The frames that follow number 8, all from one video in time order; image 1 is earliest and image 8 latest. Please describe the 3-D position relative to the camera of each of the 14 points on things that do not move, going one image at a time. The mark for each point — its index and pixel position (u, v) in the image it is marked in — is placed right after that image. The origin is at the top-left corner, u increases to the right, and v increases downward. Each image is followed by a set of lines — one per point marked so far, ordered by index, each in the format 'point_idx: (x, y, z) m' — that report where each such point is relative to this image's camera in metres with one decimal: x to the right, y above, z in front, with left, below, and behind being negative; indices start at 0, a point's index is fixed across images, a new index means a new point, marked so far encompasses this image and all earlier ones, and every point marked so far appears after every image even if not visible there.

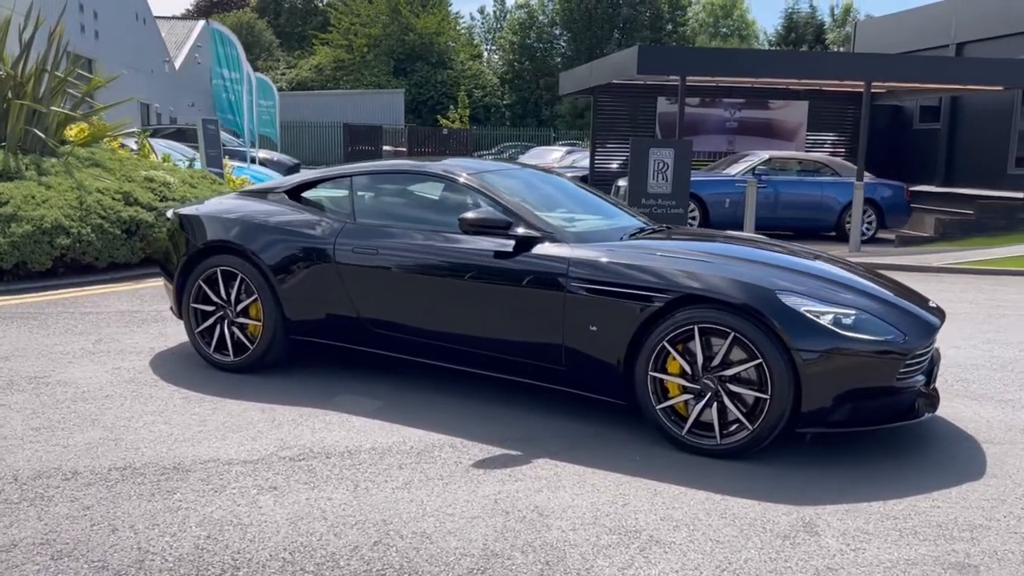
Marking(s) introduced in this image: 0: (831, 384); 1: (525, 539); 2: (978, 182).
0: (+1.6, -0.5, +4.3) m
1: (+0.1, -1.0, +3.5) m
2: (+10.6, +2.4, +19.9) m
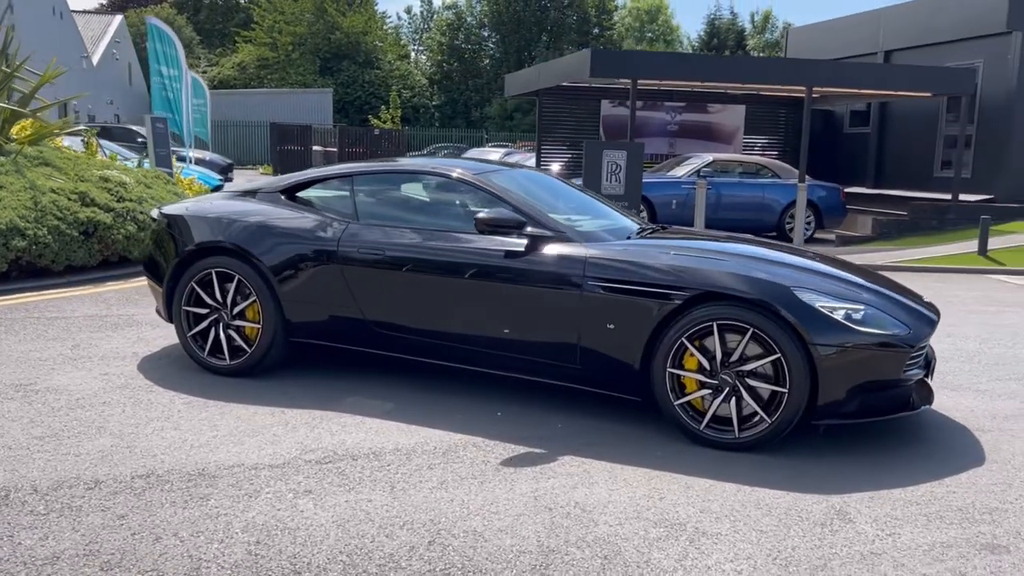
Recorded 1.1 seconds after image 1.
0: (+1.7, -0.5, +4.5) m
1: (+0.3, -1.0, +3.6) m
2: (+9.4, +2.5, +20.8) m
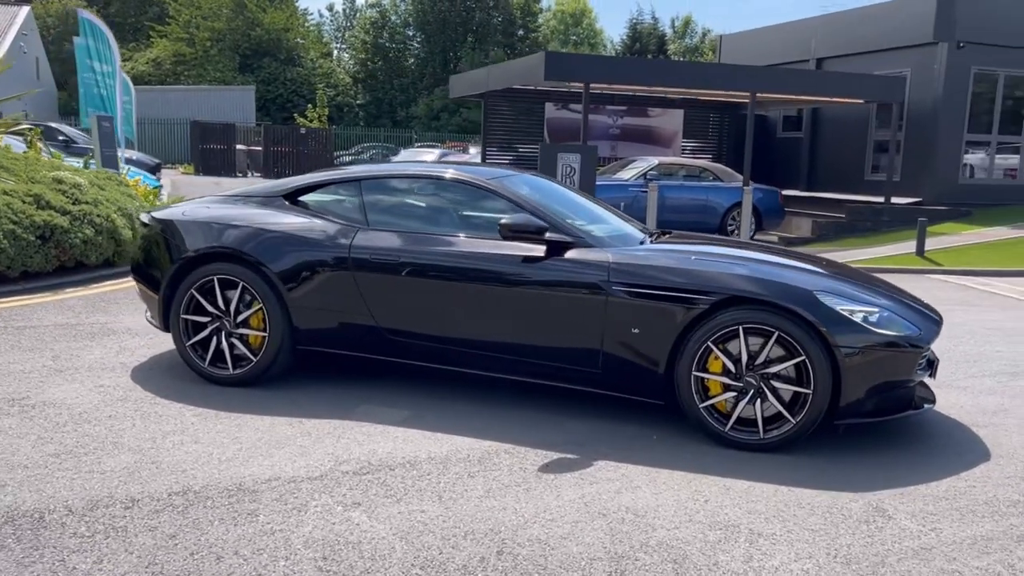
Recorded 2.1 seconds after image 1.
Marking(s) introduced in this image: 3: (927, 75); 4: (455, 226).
0: (+1.9, -0.5, +4.7) m
1: (+0.5, -1.0, +3.6) m
2: (+8.0, +2.5, +21.6) m
3: (+9.0, +4.6, +18.9) m
4: (-0.6, +0.4, +5.5) m
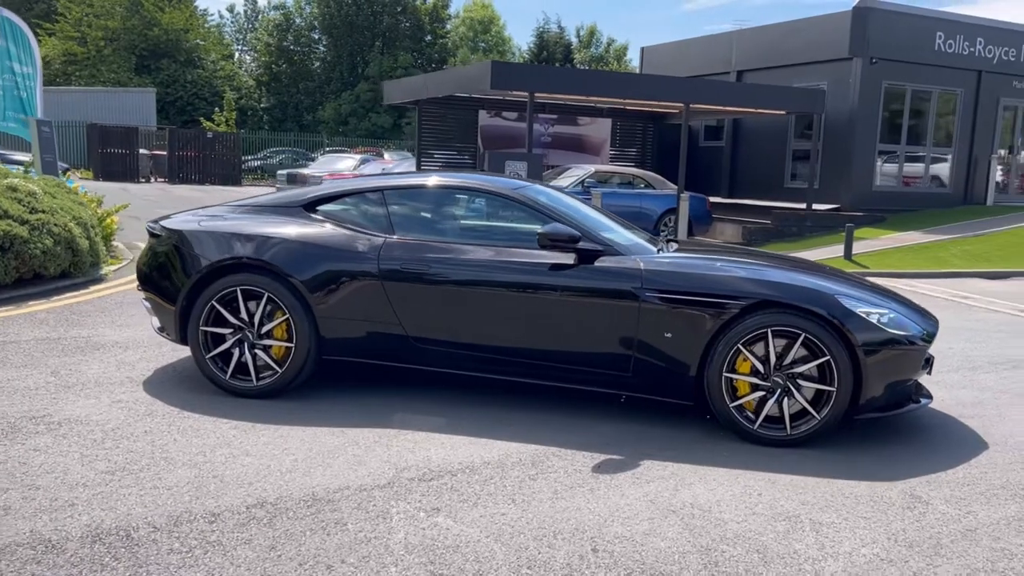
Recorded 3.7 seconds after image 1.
0: (+2.1, -0.5, +5.0) m
1: (+0.9, -1.1, +3.8) m
2: (+6.3, +2.4, +22.5) m
3: (+7.6, +4.6, +20.0) m
4: (-0.4, +0.3, +5.6) m
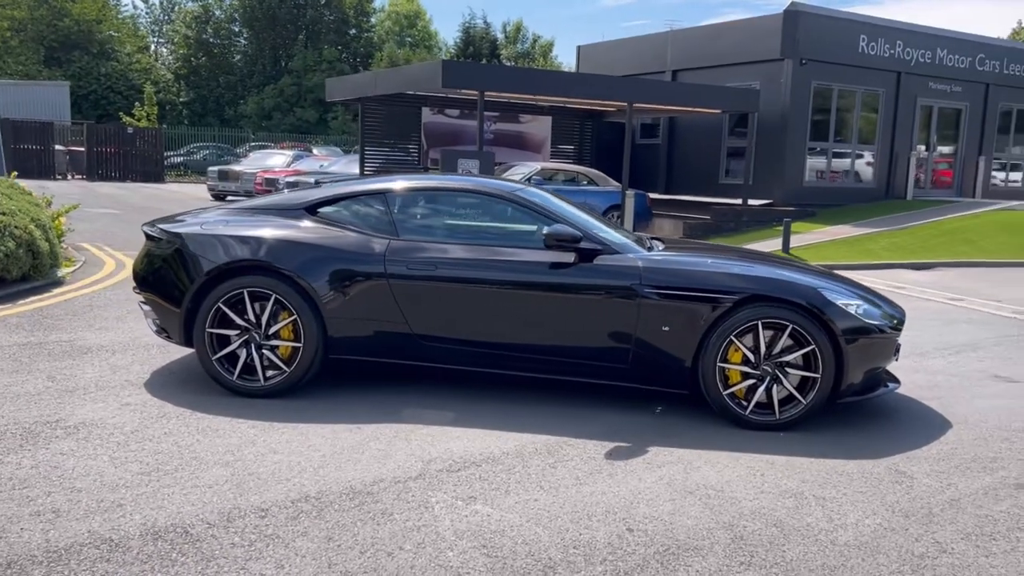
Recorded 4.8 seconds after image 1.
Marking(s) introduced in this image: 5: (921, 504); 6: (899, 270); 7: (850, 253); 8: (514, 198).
0: (+2.2, -0.5, +5.5) m
1: (+1.1, -1.1, +4.2) m
2: (+4.8, +2.6, +23.2) m
3: (+6.2, +4.8, +20.8) m
4: (-0.4, +0.3, +5.8) m
5: (+2.0, -1.1, +4.3) m
6: (+6.6, +0.3, +15.0) m
7: (+6.2, +0.6, +16.0) m
8: (0.0, +0.6, +5.8) m
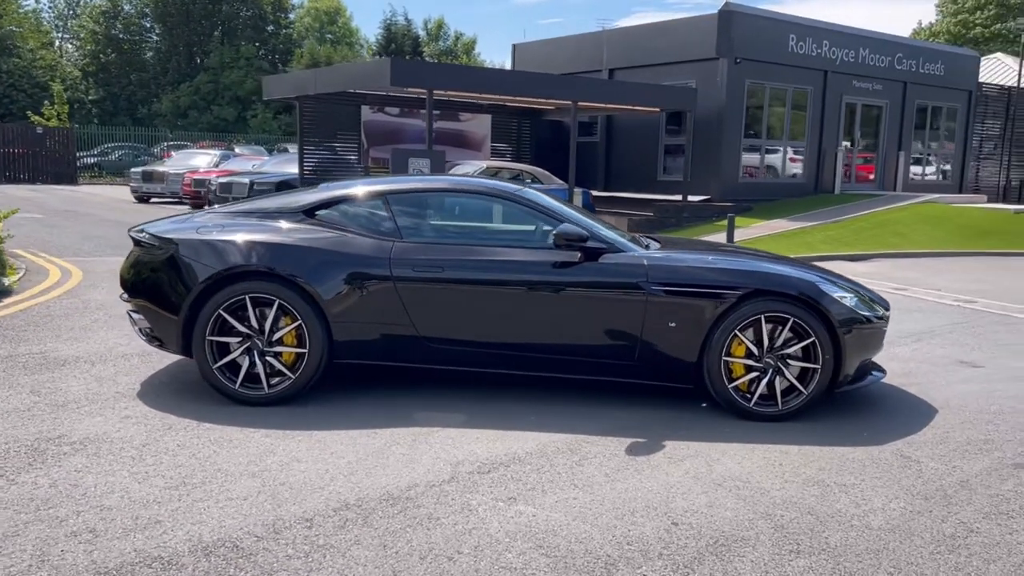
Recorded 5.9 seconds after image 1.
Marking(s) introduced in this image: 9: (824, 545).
0: (+2.2, -0.4, +5.7) m
1: (+1.3, -1.0, +4.3) m
2: (+3.2, +2.7, +23.6) m
3: (+4.8, +4.9, +21.3) m
4: (-0.4, +0.3, +5.8) m
5: (+2.2, -1.0, +4.5) m
6: (+5.8, +0.5, +15.6) m
7: (+5.3, +0.8, +16.6) m
8: (0.0, +0.6, +5.9) m
9: (+1.4, -1.1, +3.8) m
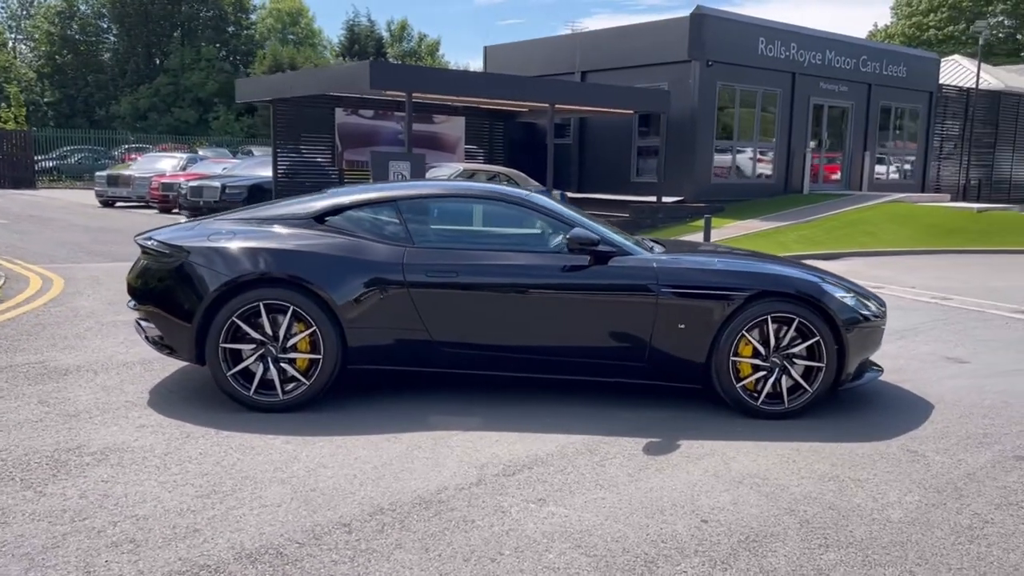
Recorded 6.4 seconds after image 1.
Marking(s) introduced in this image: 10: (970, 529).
0: (+2.3, -0.4, +5.8) m
1: (+1.4, -1.0, +4.4) m
2: (+2.5, +2.7, +23.8) m
3: (+4.2, +4.9, +21.6) m
4: (-0.3, +0.3, +5.8) m
5: (+2.3, -1.0, +4.7) m
6: (+5.5, +0.5, +15.9) m
7: (+4.9, +0.8, +16.8) m
8: (+0.1, +0.6, +5.9) m
9: (+1.5, -1.1, +3.9) m
10: (+2.1, -1.1, +4.1) m
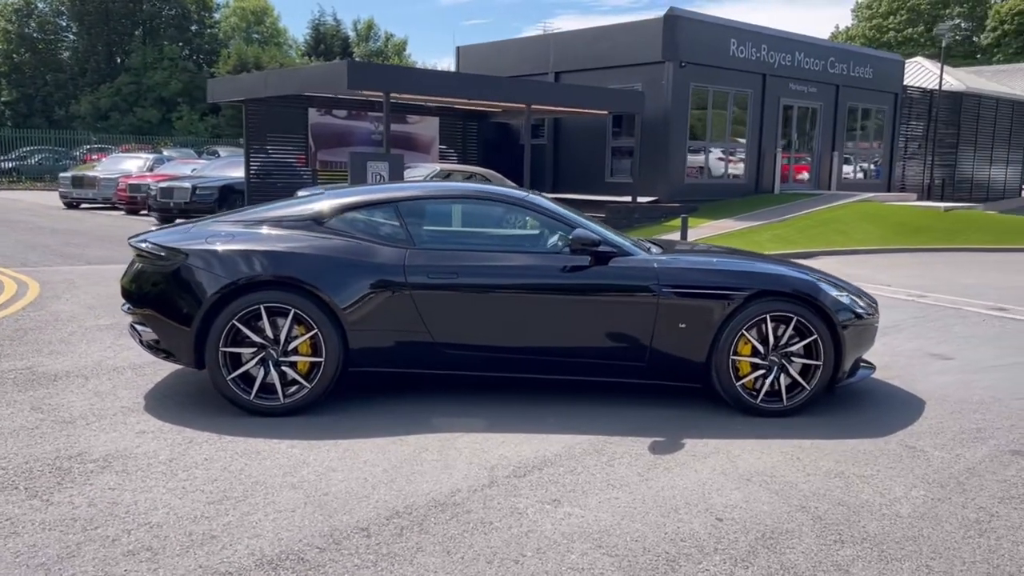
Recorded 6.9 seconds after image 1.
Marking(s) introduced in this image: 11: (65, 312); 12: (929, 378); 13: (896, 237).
0: (+2.3, -0.4, +5.9) m
1: (+1.5, -1.0, +4.5) m
2: (+1.8, +2.7, +23.9) m
3: (+3.5, +5.0, +21.7) m
4: (-0.3, +0.3, +5.8) m
5: (+2.4, -1.0, +4.8) m
6: (+5.1, +0.5, +16.1) m
7: (+4.5, +0.8, +17.0) m
8: (+0.1, +0.6, +5.9) m
9: (+1.6, -1.1, +4.0) m
10: (+2.2, -1.1, +4.1) m
11: (-4.6, -0.2, +9.0) m
12: (+3.4, -0.7, +7.1) m
13: (+8.3, +1.1, +18.9) m
